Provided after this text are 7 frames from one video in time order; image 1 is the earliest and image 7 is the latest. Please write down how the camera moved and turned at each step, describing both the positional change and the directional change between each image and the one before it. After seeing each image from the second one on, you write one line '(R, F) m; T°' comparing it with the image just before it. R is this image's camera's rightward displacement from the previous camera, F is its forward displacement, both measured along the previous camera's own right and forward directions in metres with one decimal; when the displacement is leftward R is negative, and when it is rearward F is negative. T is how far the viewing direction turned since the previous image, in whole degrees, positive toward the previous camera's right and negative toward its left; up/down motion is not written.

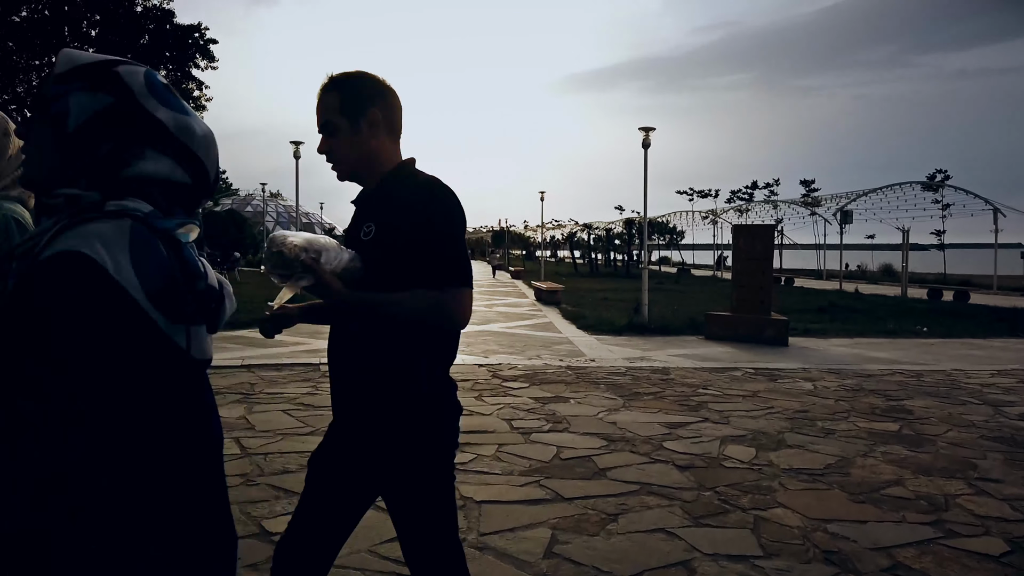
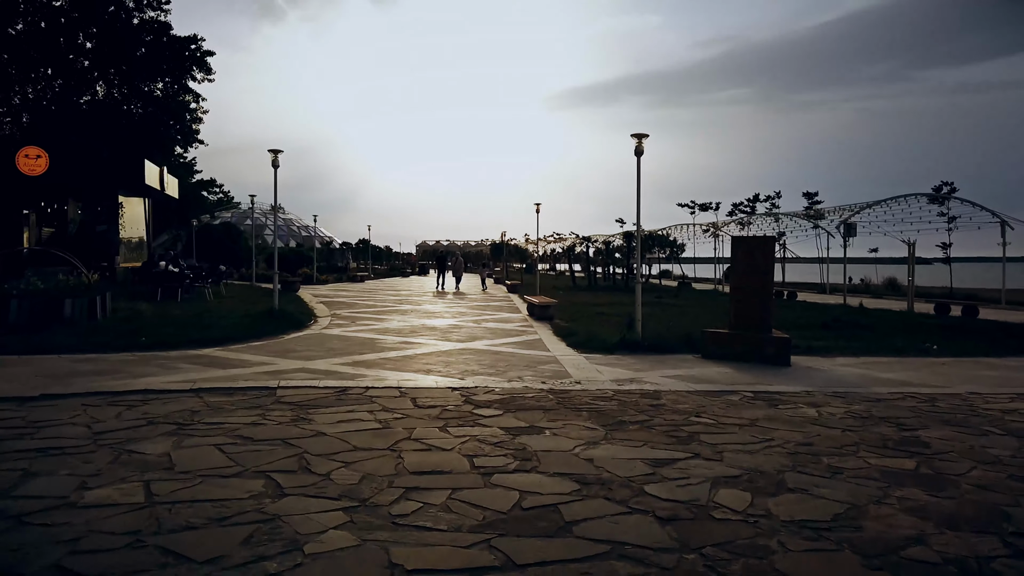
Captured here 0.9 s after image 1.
(+0.3, +0.6) m; 0°
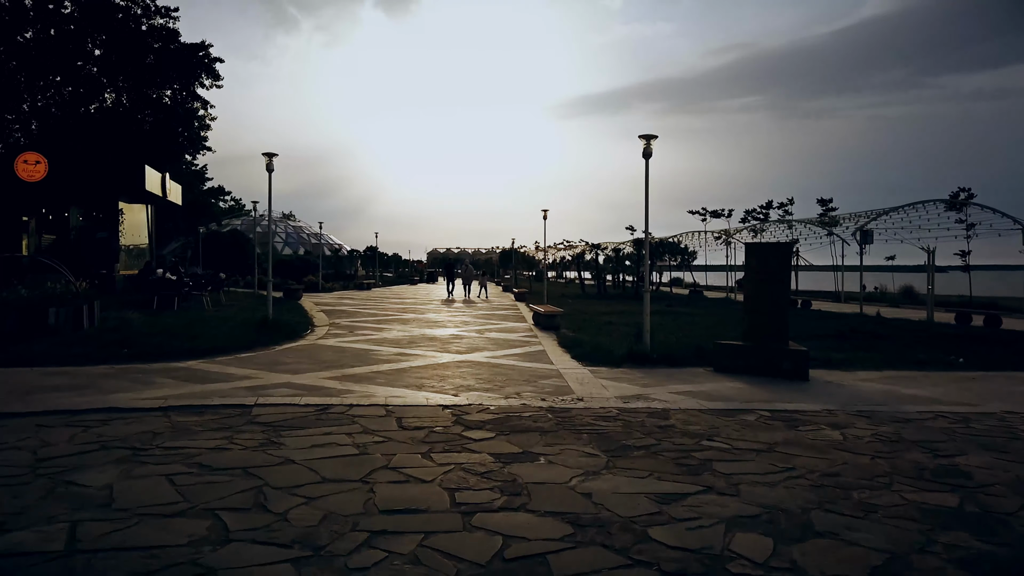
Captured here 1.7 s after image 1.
(+0.1, +0.6) m; -1°
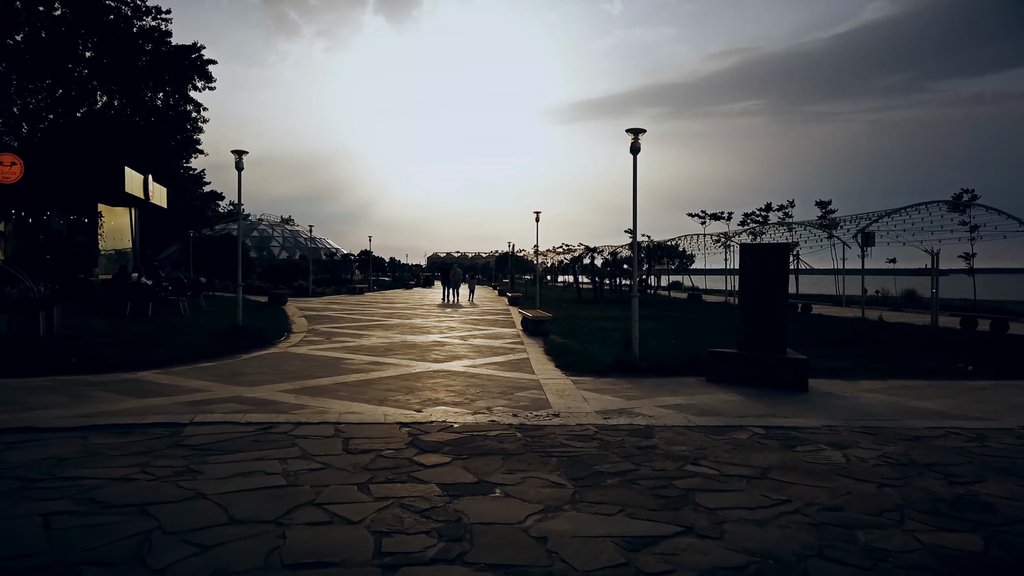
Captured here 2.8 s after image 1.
(+0.3, +0.7) m; 0°
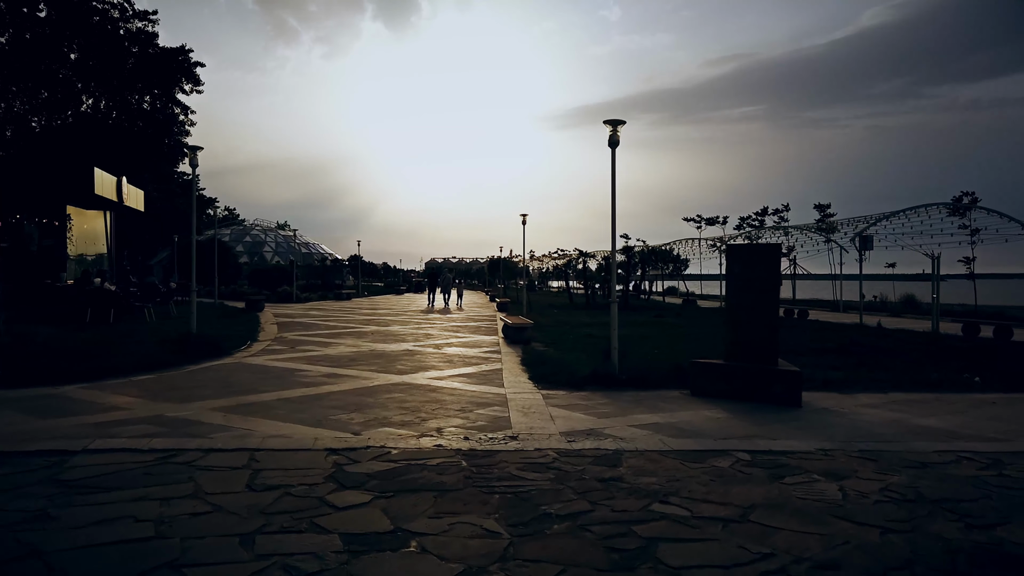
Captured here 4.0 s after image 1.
(+0.4, +0.8) m; 0°
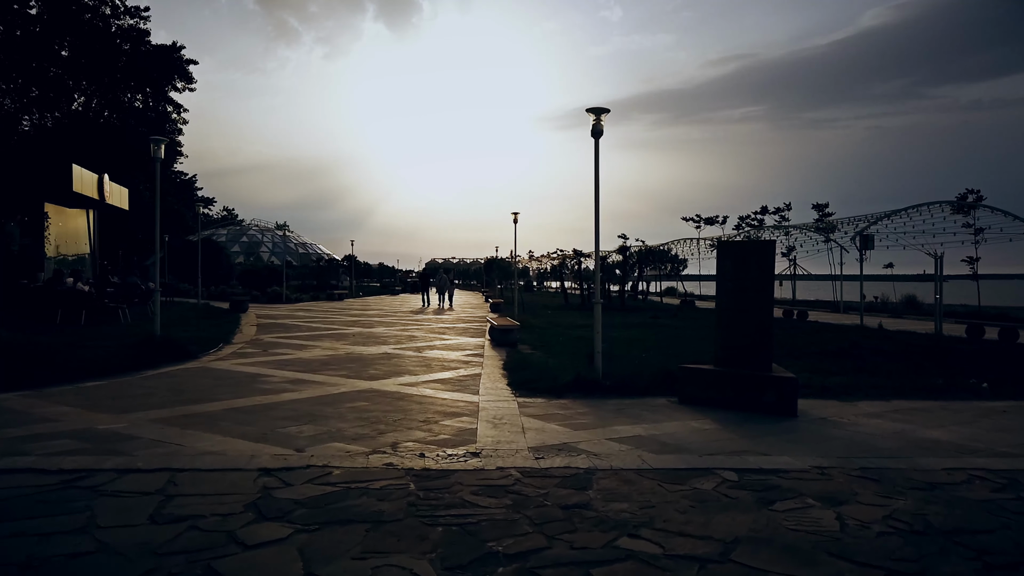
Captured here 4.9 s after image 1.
(+0.3, +0.6) m; 0°
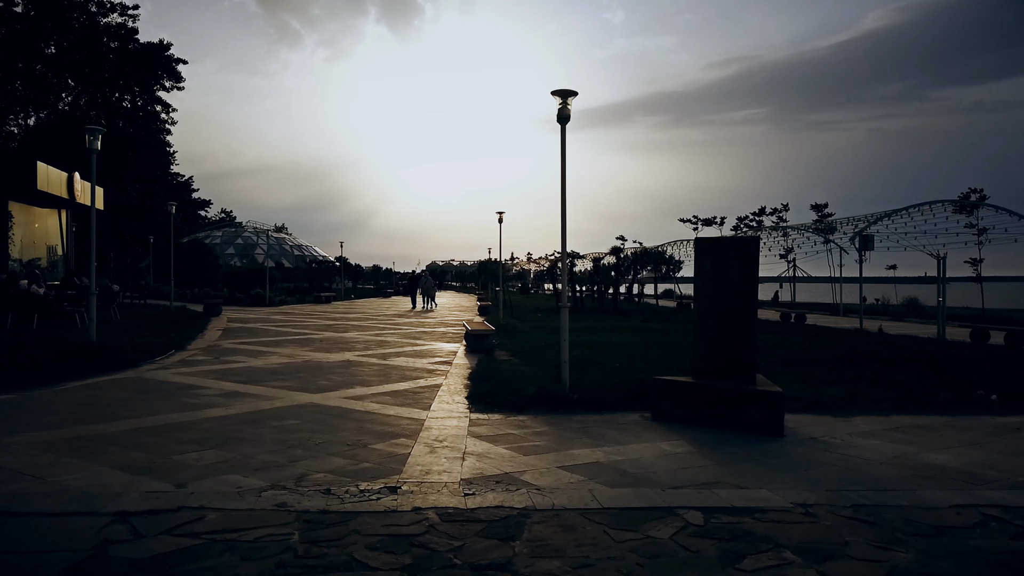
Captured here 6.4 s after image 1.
(+0.4, +0.9) m; 0°
